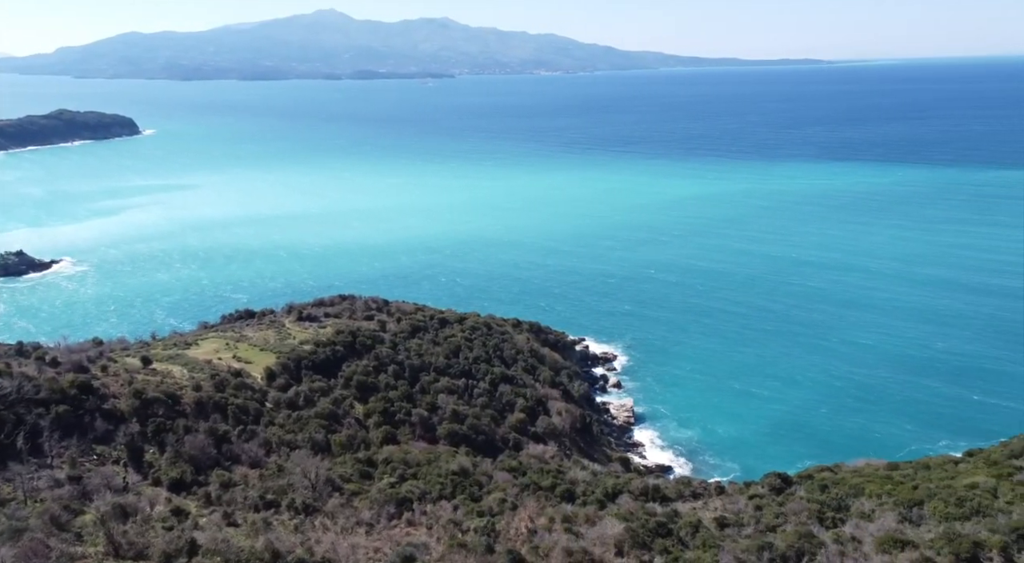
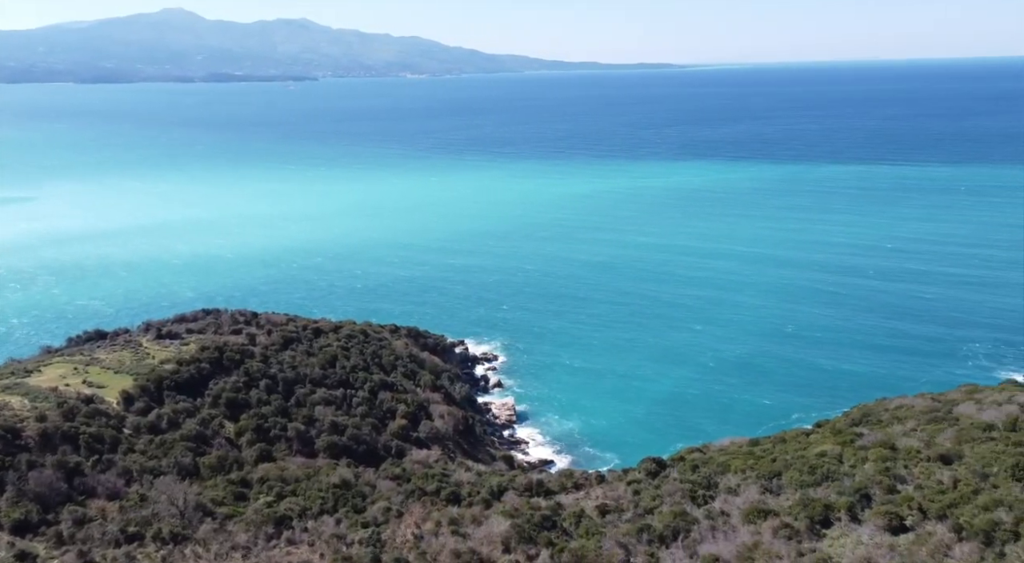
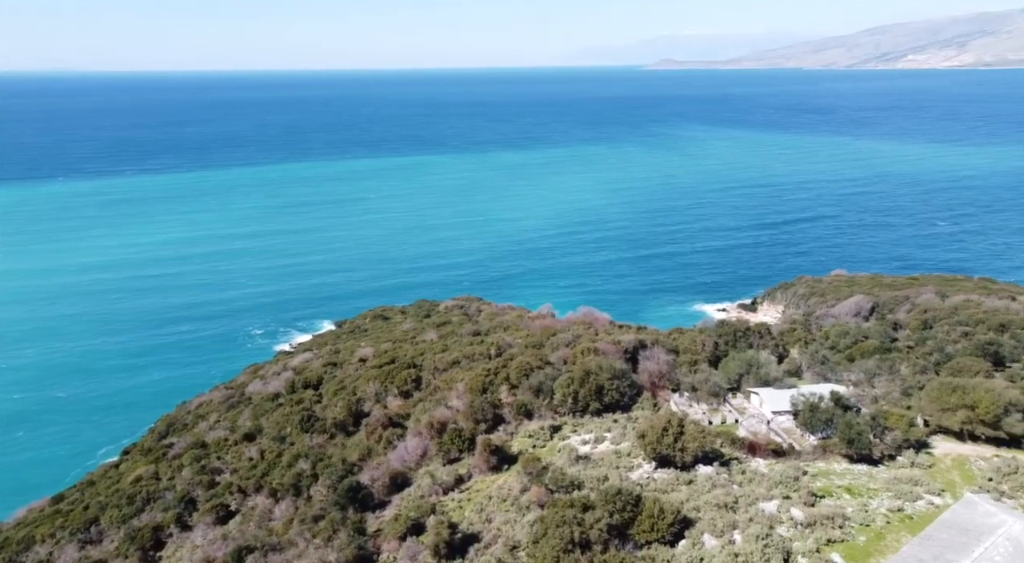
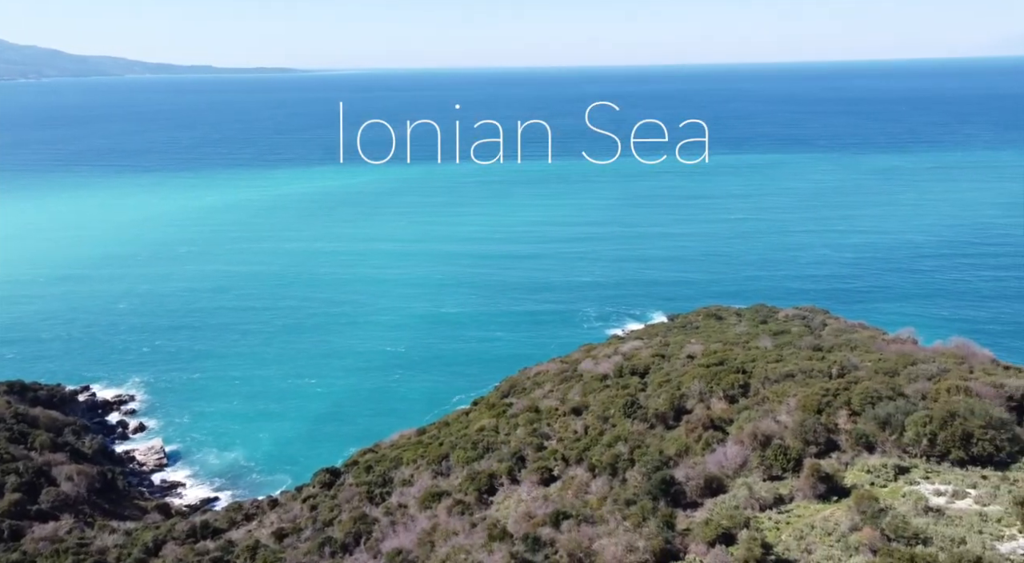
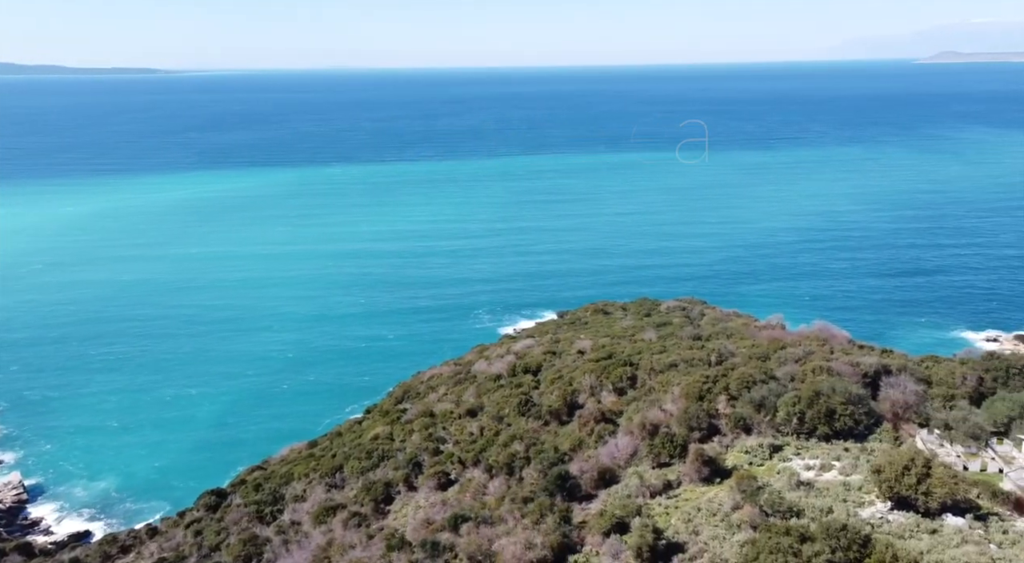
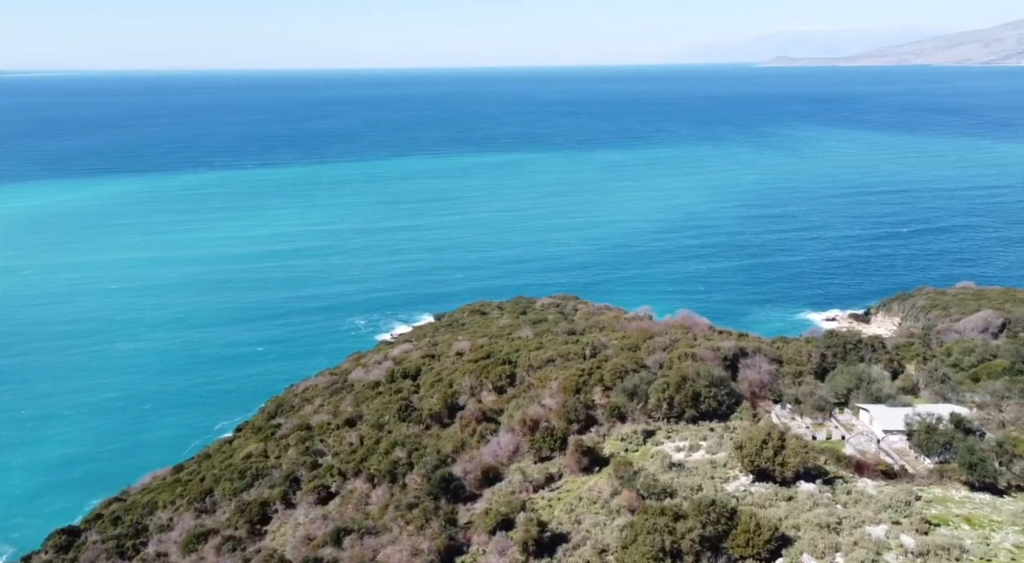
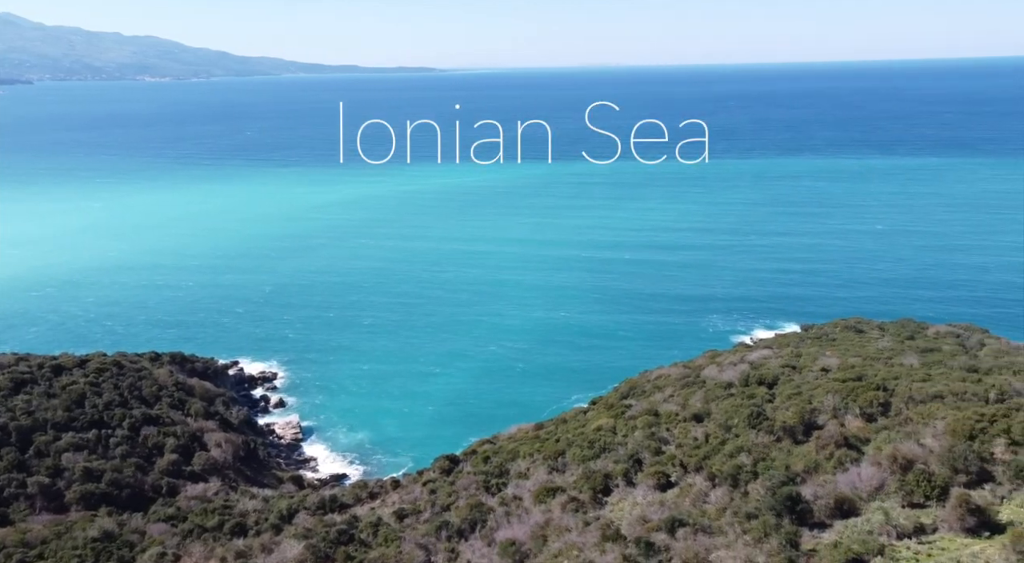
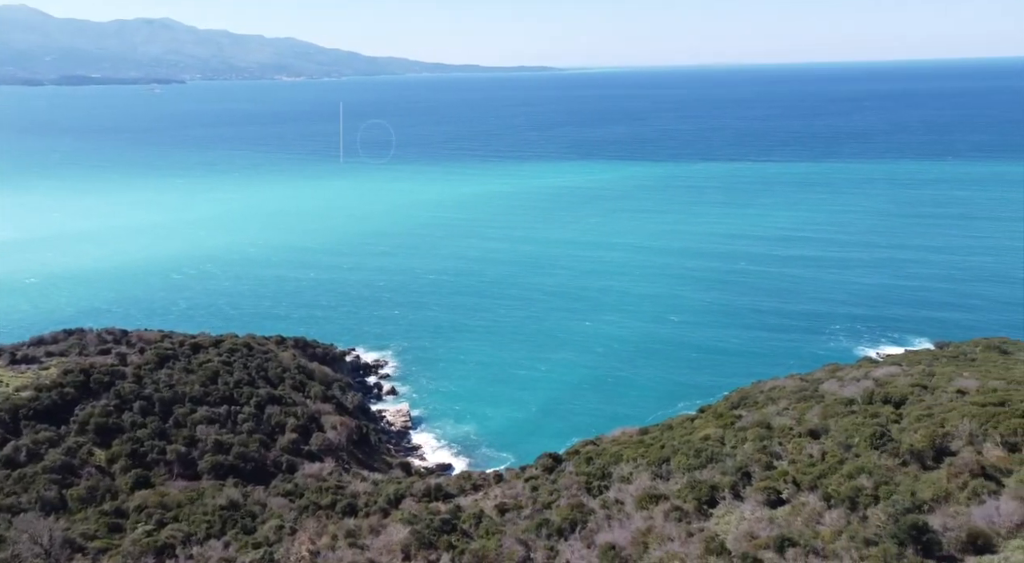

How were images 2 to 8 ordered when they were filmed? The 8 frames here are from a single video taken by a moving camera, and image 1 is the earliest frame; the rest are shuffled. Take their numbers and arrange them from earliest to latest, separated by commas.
2, 8, 7, 4, 5, 6, 3
